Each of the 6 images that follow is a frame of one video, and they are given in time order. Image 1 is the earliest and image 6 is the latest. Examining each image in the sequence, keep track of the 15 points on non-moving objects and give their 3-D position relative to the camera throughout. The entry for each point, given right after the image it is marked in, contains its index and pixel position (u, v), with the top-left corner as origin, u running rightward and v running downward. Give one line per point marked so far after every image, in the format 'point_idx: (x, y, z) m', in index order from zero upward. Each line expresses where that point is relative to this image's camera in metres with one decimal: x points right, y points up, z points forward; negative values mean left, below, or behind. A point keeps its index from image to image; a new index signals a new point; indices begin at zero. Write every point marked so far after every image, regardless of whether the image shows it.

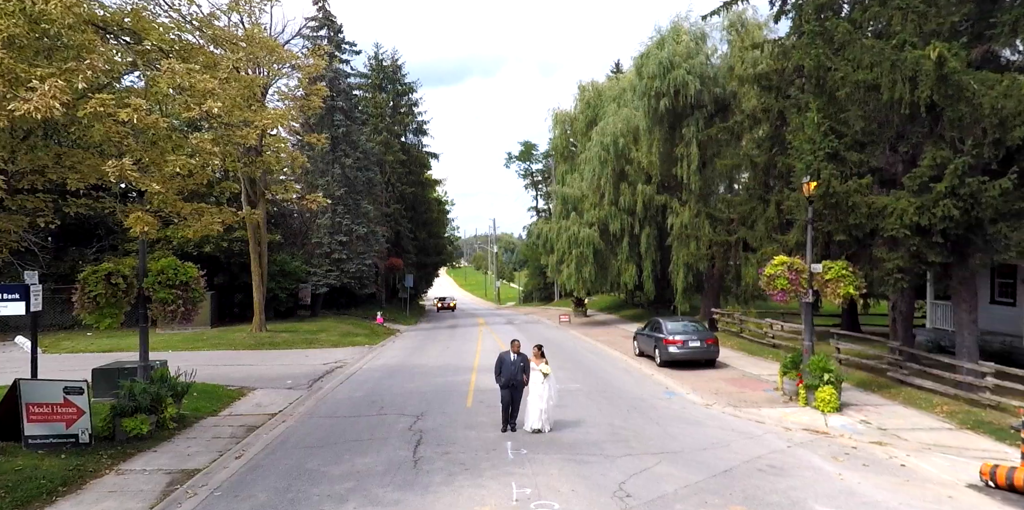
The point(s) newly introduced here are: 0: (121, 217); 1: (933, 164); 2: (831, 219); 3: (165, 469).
0: (-5.9, +0.6, +10.5) m
1: (+7.6, +1.6, +12.5) m
2: (+6.6, +0.7, +14.4) m
3: (-4.9, -3.0, +10.0) m
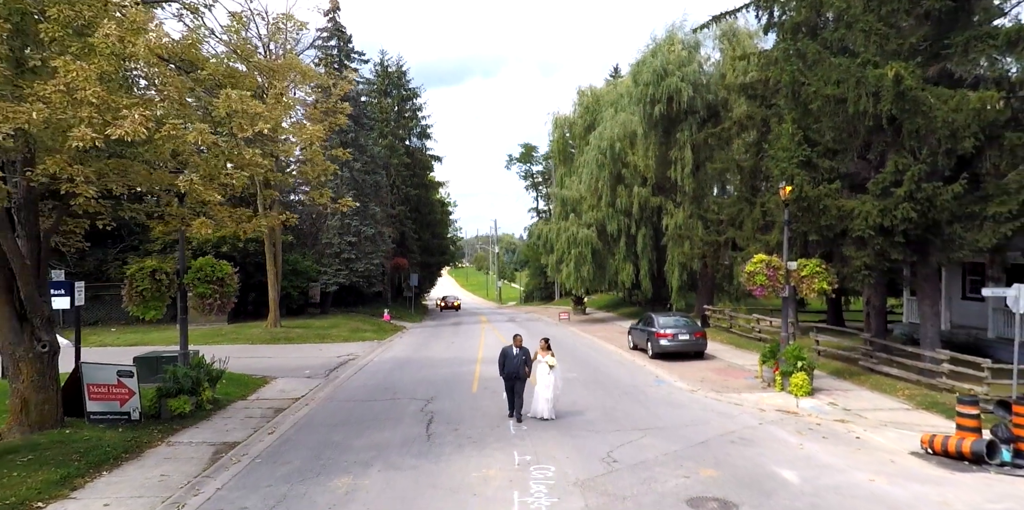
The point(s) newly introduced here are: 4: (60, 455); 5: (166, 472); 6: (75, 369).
0: (-5.8, +0.6, +11.8) m
1: (+7.6, +1.7, +13.9) m
2: (+6.6, +0.8, +15.8) m
3: (-4.9, -3.0, +11.3) m
4: (-6.2, -2.7, +9.6) m
5: (-4.8, -3.0, +9.7) m
6: (-7.2, -1.9, +11.7) m
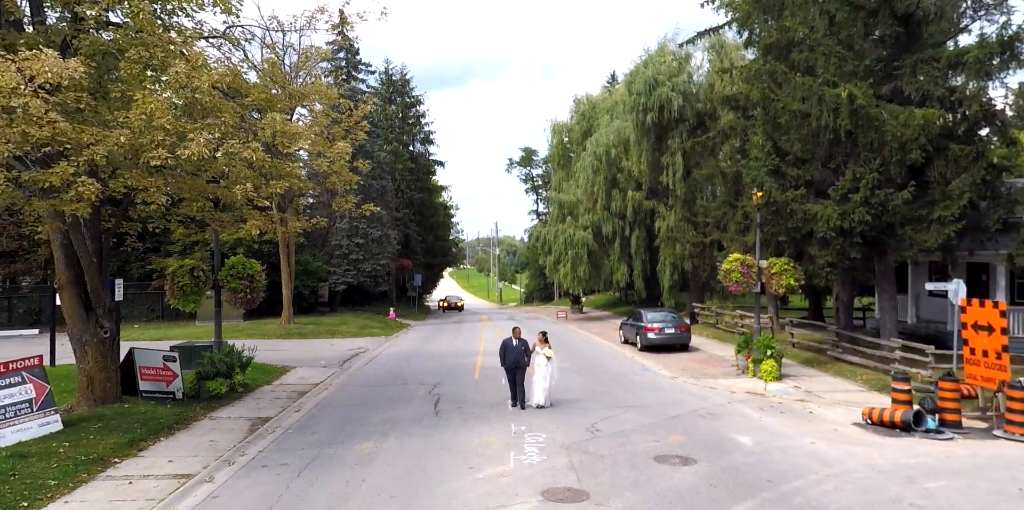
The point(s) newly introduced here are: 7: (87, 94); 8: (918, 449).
0: (-5.9, +0.6, +13.5) m
1: (+7.6, +1.7, +15.5) m
2: (+6.6, +0.8, +17.4) m
3: (-4.9, -3.0, +13.0) m
4: (-6.2, -2.7, +11.2) m
5: (-4.8, -3.0, +11.3) m
6: (-7.3, -1.9, +13.3) m
7: (-5.6, +2.1, +9.2) m
8: (+6.0, -2.8, +10.3) m
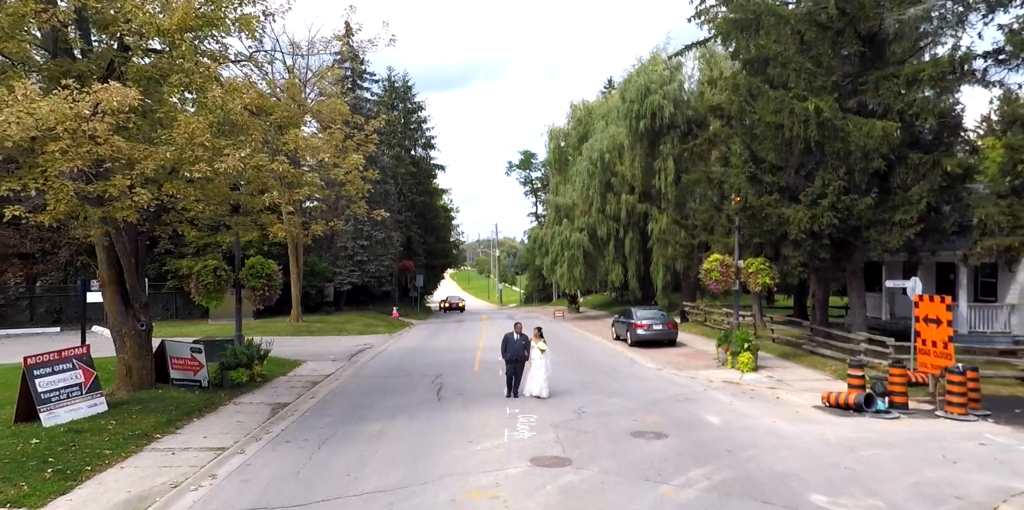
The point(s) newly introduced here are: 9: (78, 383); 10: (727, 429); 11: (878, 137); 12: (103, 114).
0: (-6.0, +0.6, +14.8) m
1: (+7.5, +1.7, +16.9) m
2: (+6.5, +0.8, +18.7) m
3: (-5.0, -3.0, +14.3) m
4: (-6.3, -2.7, +12.6) m
5: (-4.9, -3.0, +12.7) m
6: (-7.4, -1.9, +14.7) m
7: (-5.7, +2.1, +10.6) m
8: (+5.9, -2.8, +11.6) m
9: (-7.2, -2.1, +11.6) m
10: (+3.5, -2.8, +11.4) m
11: (+8.1, +2.6, +15.6) m
12: (-5.4, +1.9, +9.2) m
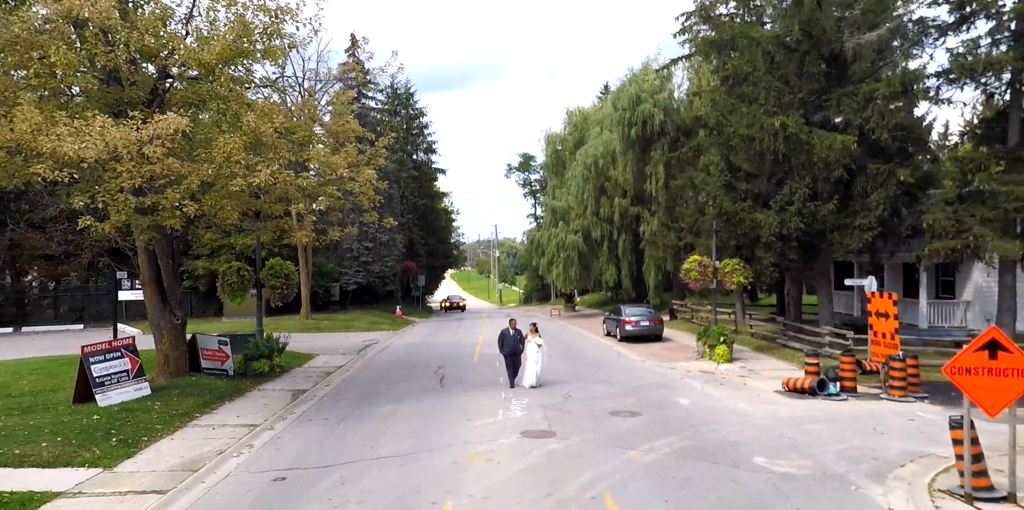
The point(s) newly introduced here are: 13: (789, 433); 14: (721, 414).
0: (-6.1, +0.6, +16.5) m
1: (+7.4, +1.6, +18.5) m
2: (+6.4, +0.7, +20.4) m
3: (-5.1, -3.0, +15.9) m
4: (-6.4, -2.8, +14.2) m
5: (-5.0, -3.0, +14.3) m
6: (-7.5, -1.9, +16.3) m
7: (-5.8, +2.1, +12.3) m
8: (+5.8, -2.9, +13.3) m
9: (-7.3, -2.2, +13.3) m
10: (+3.4, -2.9, +13.1) m
11: (+8.0, +2.6, +17.2) m
12: (-5.5, +1.8, +10.9) m
13: (+4.5, -2.9, +11.3) m
14: (+3.8, -2.9, +12.7) m
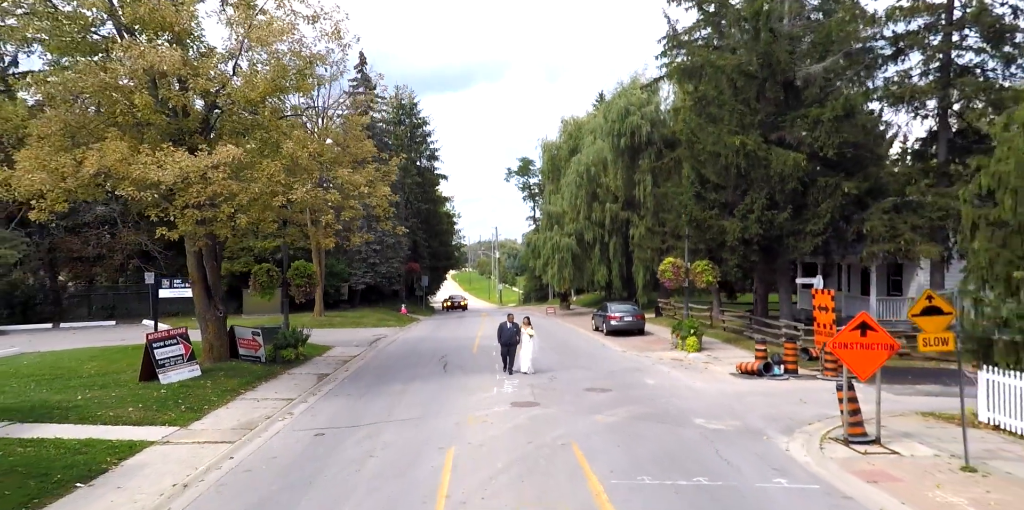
0: (-6.2, +0.5, +19.1) m
1: (+7.2, +1.6, +21.1) m
2: (+6.2, +0.7, +22.9) m
3: (-5.3, -3.1, +18.5) m
4: (-6.6, -2.8, +16.8) m
5: (-5.2, -3.1, +16.9) m
6: (-7.6, -2.0, +18.9) m
7: (-6.0, +2.0, +14.8) m
8: (+5.6, -2.9, +15.8) m
9: (-7.5, -2.2, +15.8) m
10: (+3.2, -2.9, +15.7) m
11: (+7.8, +2.5, +19.8) m
12: (-5.7, +1.8, +13.5) m
13: (+4.3, -2.9, +13.9) m
14: (+3.6, -2.9, +15.3) m
